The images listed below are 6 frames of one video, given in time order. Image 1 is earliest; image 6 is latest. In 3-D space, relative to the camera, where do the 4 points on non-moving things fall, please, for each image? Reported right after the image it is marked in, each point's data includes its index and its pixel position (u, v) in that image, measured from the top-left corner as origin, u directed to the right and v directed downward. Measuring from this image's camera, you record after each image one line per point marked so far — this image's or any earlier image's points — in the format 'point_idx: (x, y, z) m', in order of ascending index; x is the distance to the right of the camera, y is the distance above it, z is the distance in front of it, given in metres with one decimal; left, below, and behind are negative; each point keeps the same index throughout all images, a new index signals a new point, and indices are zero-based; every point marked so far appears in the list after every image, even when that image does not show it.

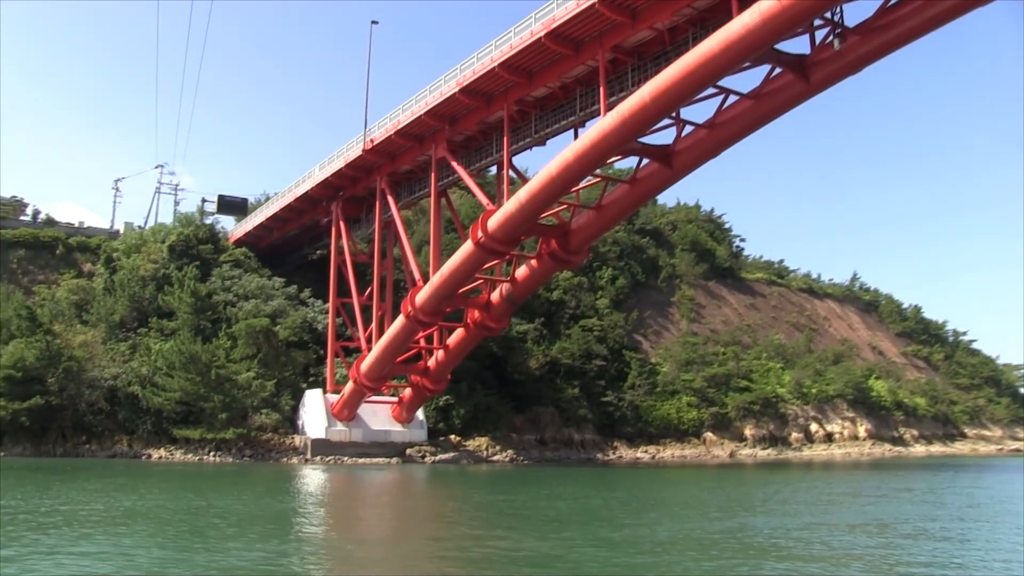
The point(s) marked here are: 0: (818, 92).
0: (+5.9, +4.0, +16.4) m
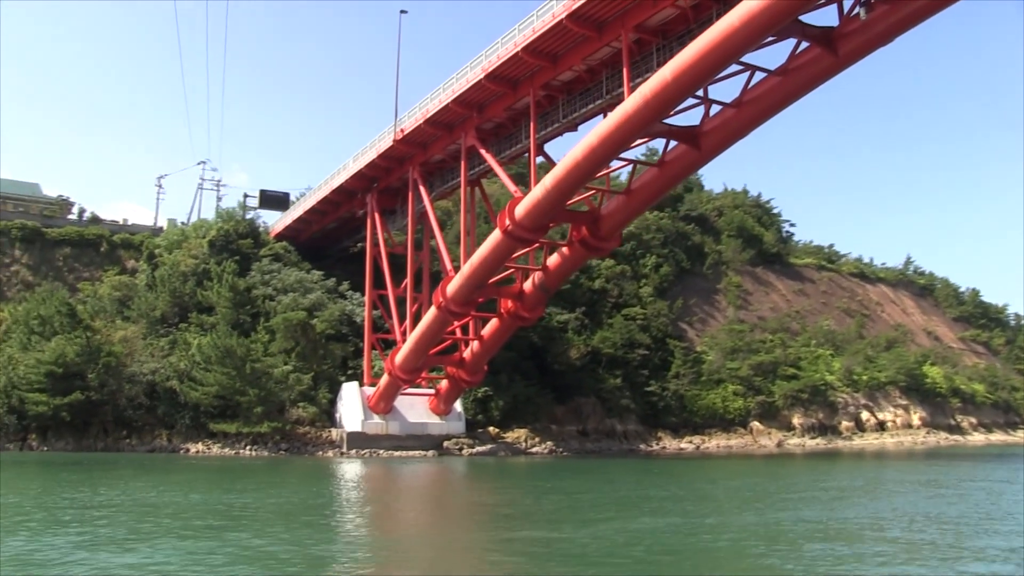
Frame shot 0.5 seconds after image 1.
0: (+6.4, +4.3, +15.4) m
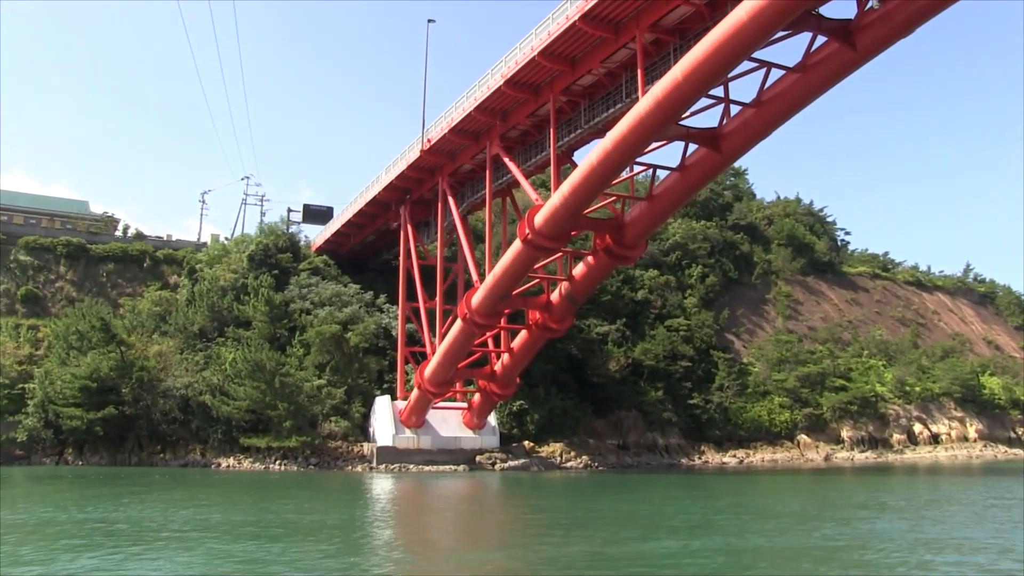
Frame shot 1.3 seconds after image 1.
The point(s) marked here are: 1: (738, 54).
0: (+6.6, +4.3, +14.4) m
1: (+4.0, +4.2, +13.7) m
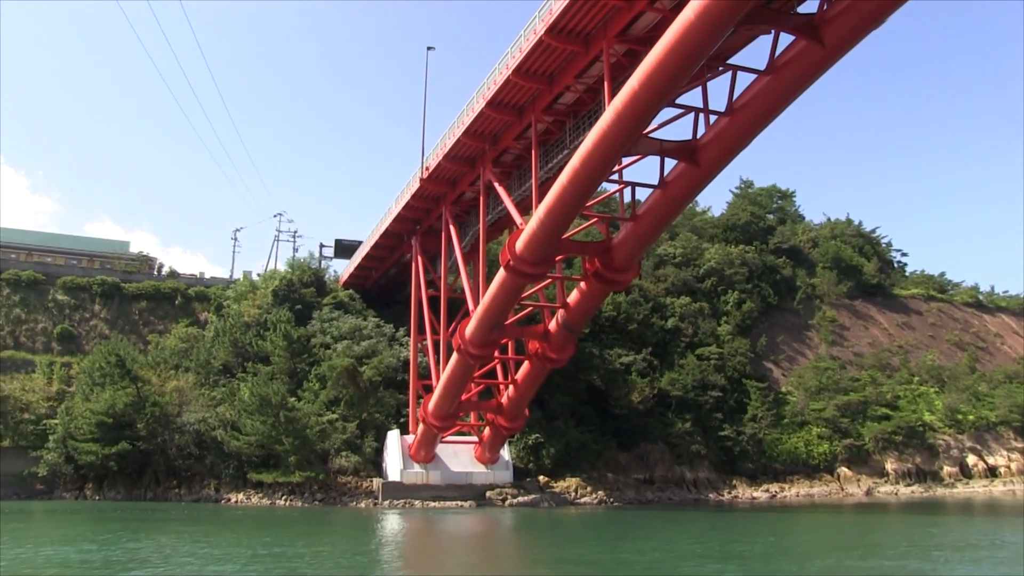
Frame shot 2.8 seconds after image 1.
0: (+5.6, +3.9, +13.3) m
1: (+3.0, +3.8, +12.9) m
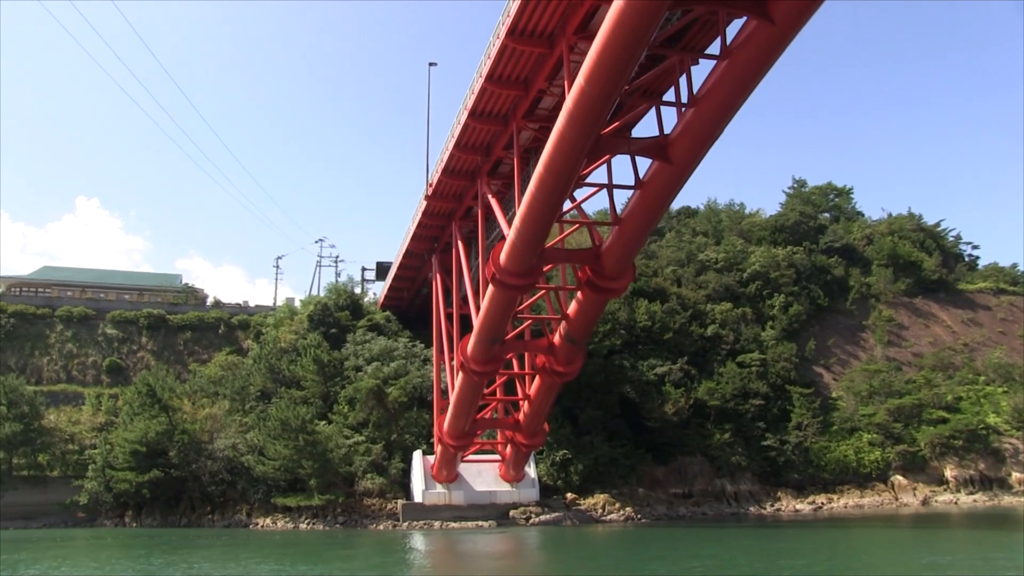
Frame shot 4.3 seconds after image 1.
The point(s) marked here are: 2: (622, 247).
0: (+4.5, +4.0, +12.5) m
1: (+1.9, +3.8, +12.3) m
2: (+2.6, +1.0, +18.4) m
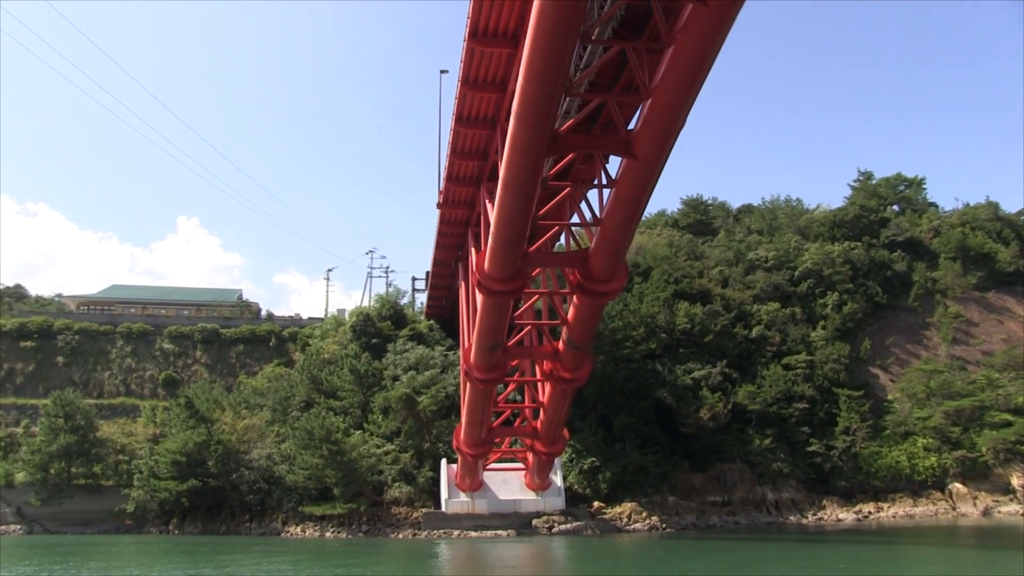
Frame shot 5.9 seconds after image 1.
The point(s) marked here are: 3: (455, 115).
0: (+3.4, +4.0, +11.9) m
1: (+0.7, +3.7, +11.9) m
2: (+2.2, +0.9, +17.9) m
3: (-1.4, +4.3, +19.7) m
